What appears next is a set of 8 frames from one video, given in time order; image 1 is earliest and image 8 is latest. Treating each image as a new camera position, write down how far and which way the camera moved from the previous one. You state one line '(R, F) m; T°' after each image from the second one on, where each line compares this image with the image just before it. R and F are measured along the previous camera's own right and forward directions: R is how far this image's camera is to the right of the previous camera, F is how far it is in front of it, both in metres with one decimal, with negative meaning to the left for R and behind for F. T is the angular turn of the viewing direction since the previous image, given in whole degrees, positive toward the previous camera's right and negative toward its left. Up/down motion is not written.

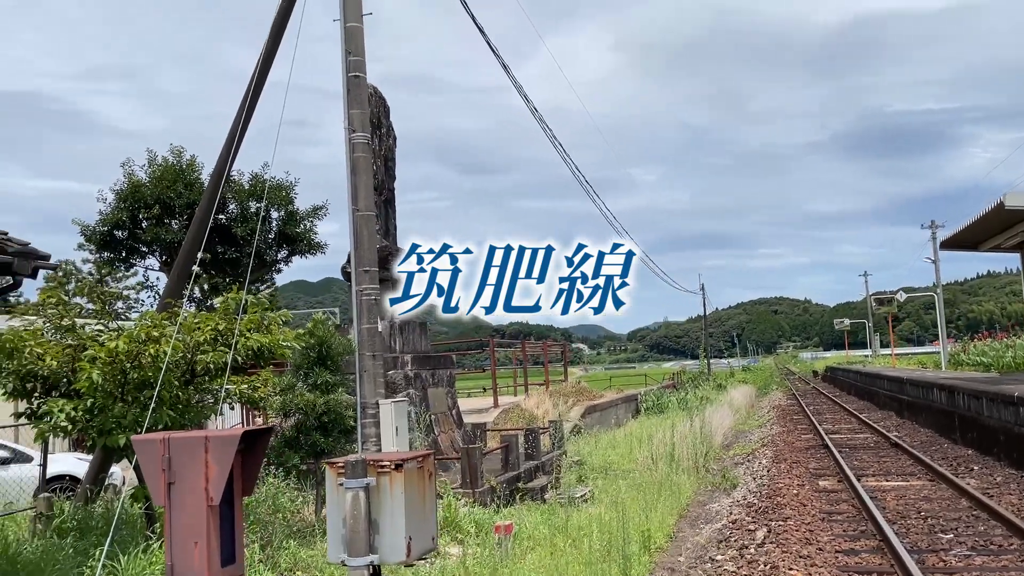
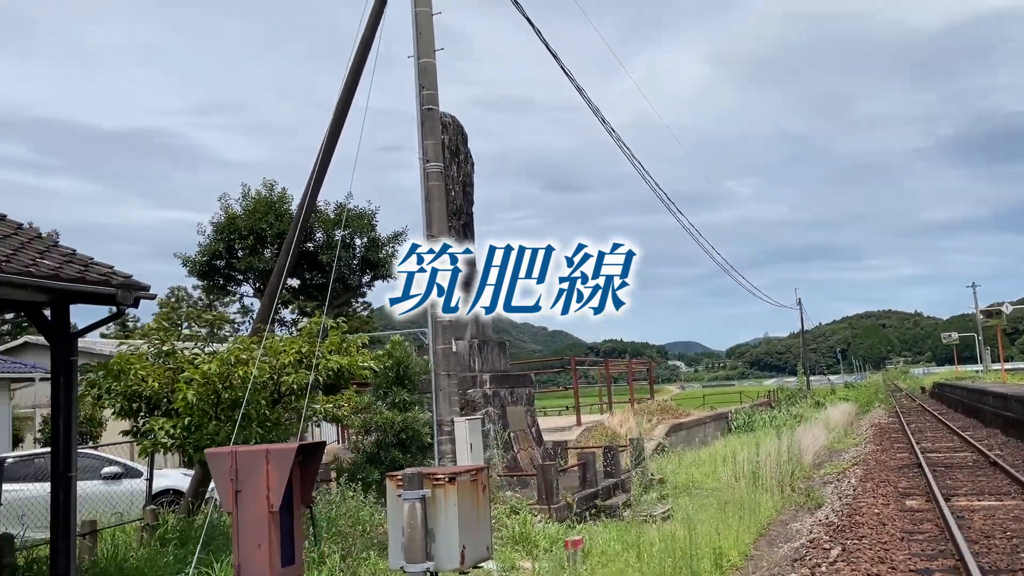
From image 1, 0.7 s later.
(+0.2, -0.2) m; -6°
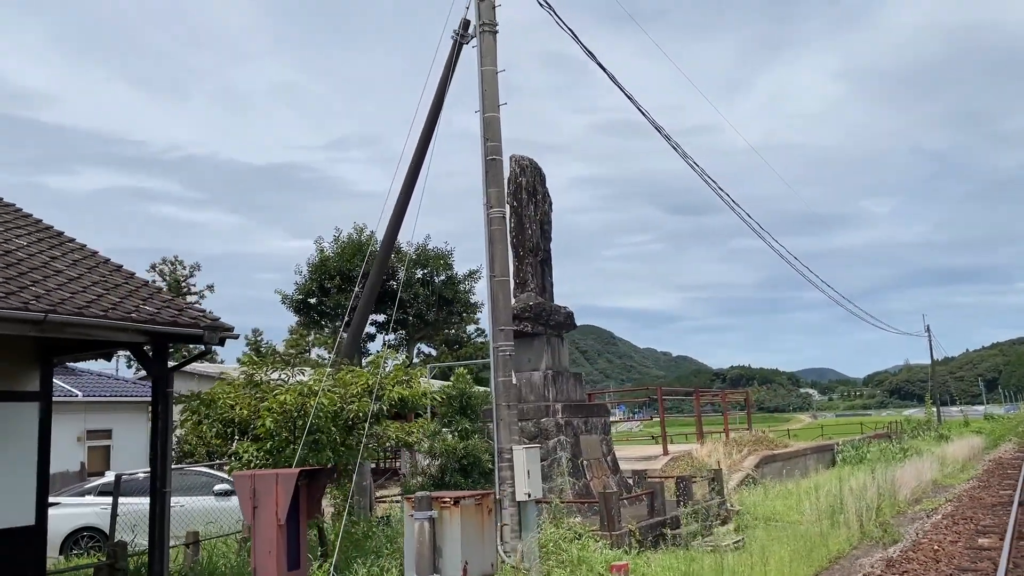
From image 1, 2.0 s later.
(+0.7, -0.5) m; -8°
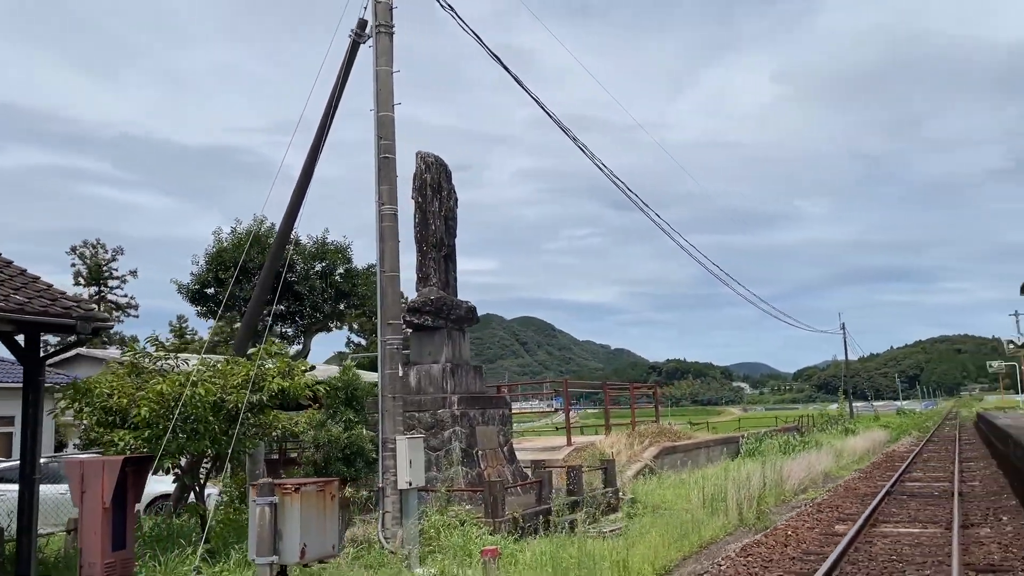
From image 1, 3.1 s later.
(+0.6, -0.3) m; +4°
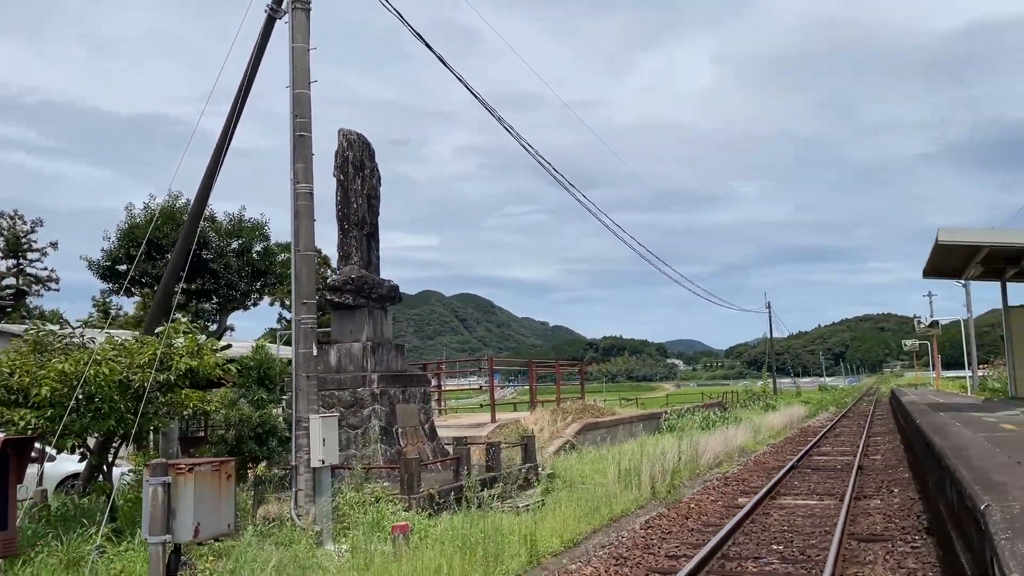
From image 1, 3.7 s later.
(+0.3, -0.1) m; +4°
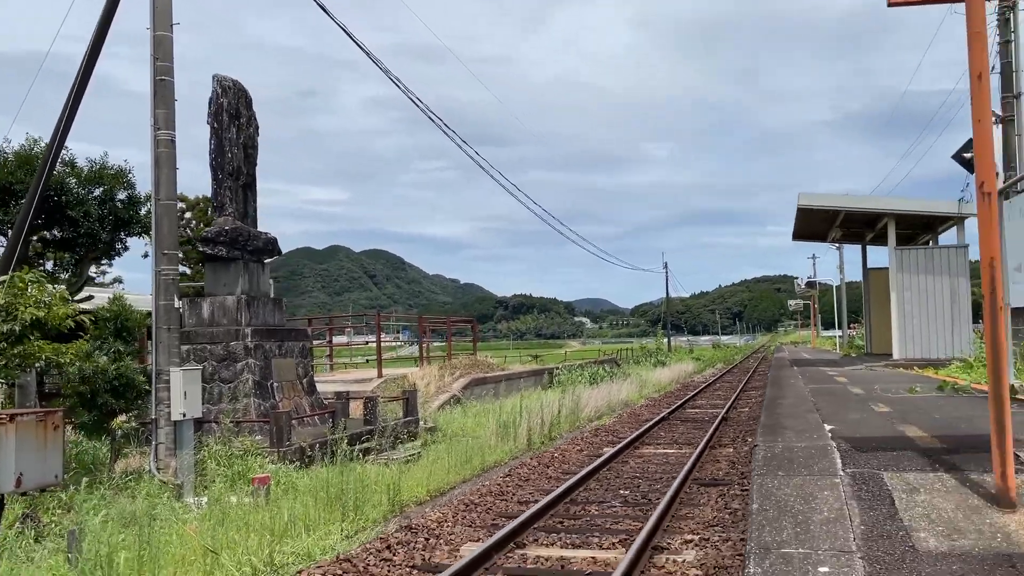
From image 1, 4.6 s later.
(+0.5, -0.1) m; +6°
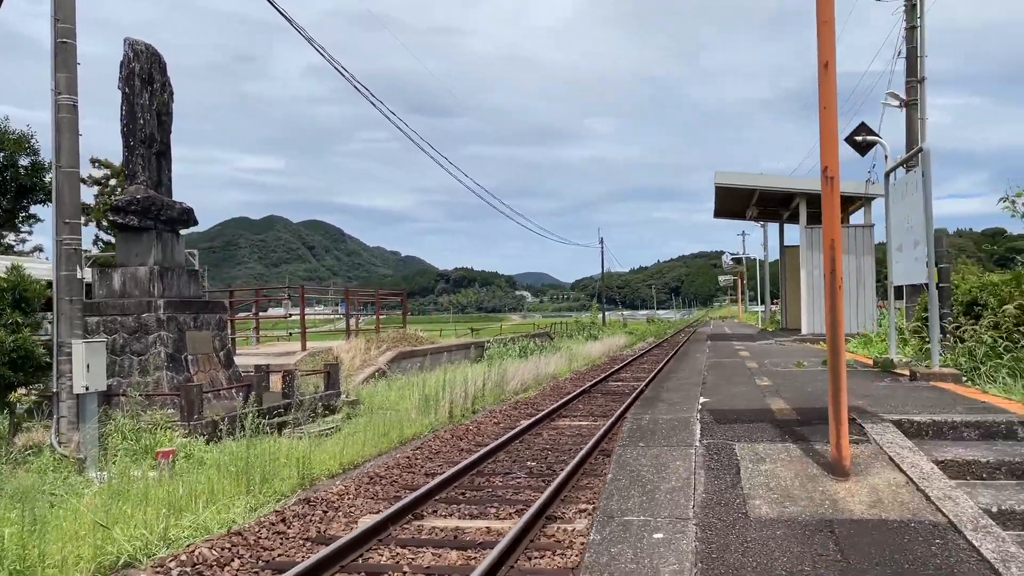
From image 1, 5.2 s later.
(+0.3, 0.0) m; +4°
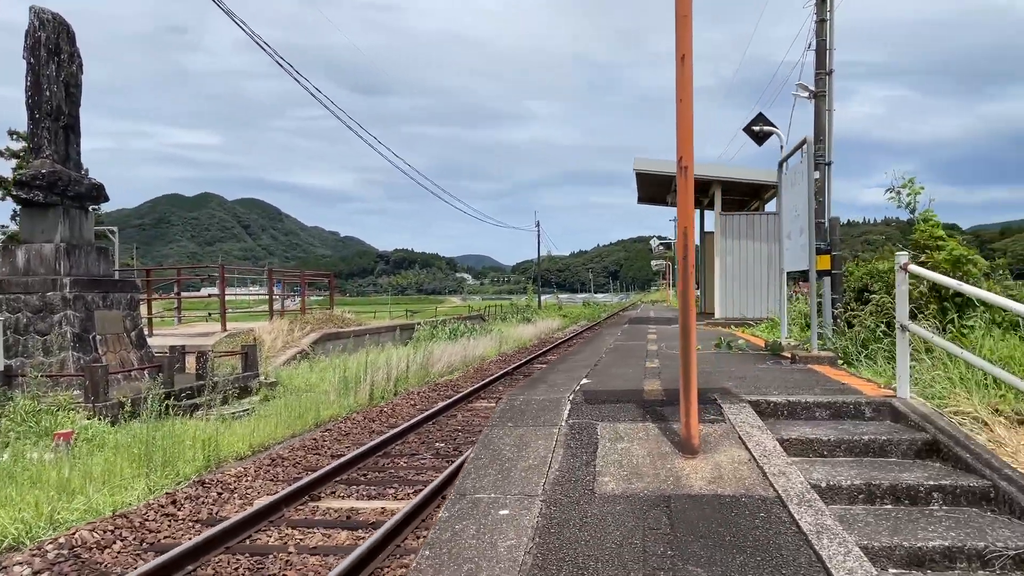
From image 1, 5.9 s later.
(+0.3, -0.1) m; +4°
